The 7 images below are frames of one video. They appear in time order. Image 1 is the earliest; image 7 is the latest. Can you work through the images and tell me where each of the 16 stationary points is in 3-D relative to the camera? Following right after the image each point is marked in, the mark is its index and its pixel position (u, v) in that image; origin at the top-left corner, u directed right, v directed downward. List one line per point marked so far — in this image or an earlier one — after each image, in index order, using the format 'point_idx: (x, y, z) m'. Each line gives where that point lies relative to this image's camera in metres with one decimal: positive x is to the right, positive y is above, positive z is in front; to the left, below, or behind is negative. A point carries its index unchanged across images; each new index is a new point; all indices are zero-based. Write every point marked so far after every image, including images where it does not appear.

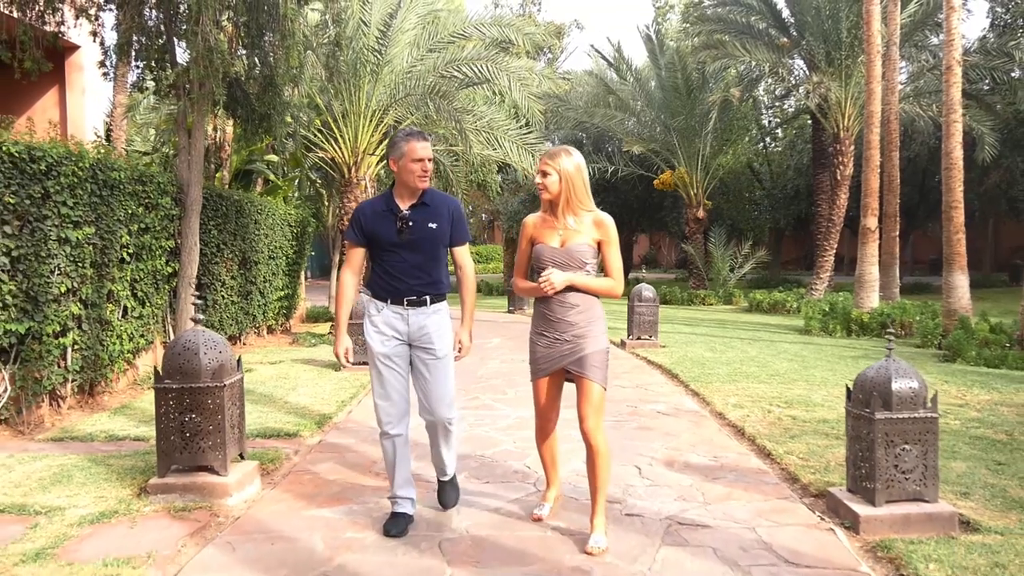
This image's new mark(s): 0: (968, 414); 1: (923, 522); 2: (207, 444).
0: (+3.0, -0.8, +5.9) m
1: (+1.6, -0.9, +3.4) m
2: (-1.4, -0.7, +4.0) m
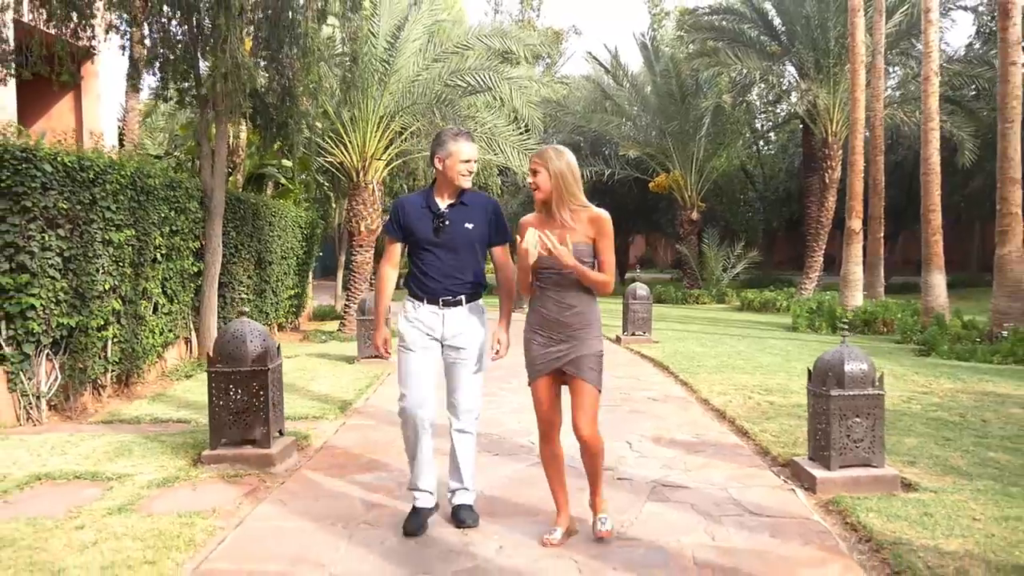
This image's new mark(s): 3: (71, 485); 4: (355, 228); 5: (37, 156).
0: (+3.1, -0.8, +6.5) m
1: (+1.6, -0.9, +4.0) m
2: (-1.3, -0.7, +4.6) m
3: (-2.1, -0.9, +4.2) m
4: (-2.3, +0.9, +13.0) m
5: (-3.1, +0.9, +5.9) m
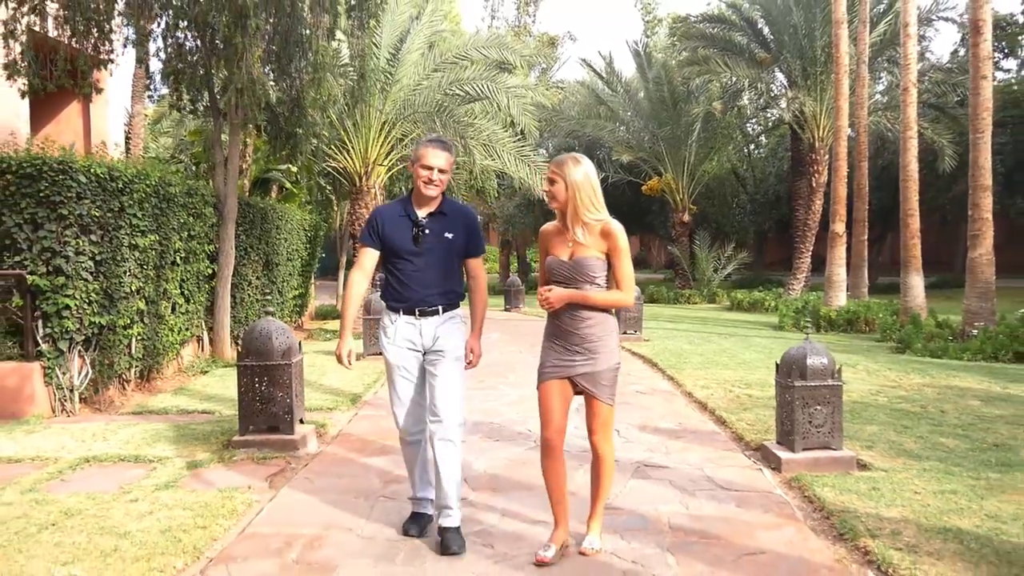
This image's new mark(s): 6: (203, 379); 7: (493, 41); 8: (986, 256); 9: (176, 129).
0: (+3.0, -0.8, +7.0) m
1: (+1.6, -0.9, +4.5) m
2: (-1.3, -0.7, +5.1) m
3: (-2.1, -0.9, +4.7) m
4: (-2.3, +0.9, +13.5) m
5: (-3.1, +0.9, +6.4) m
6: (-2.9, -0.9, +8.4) m
7: (-0.3, +3.5, +12.7) m
8: (+5.5, +0.4, +10.3) m
9: (-5.7, +2.7, +15.1) m
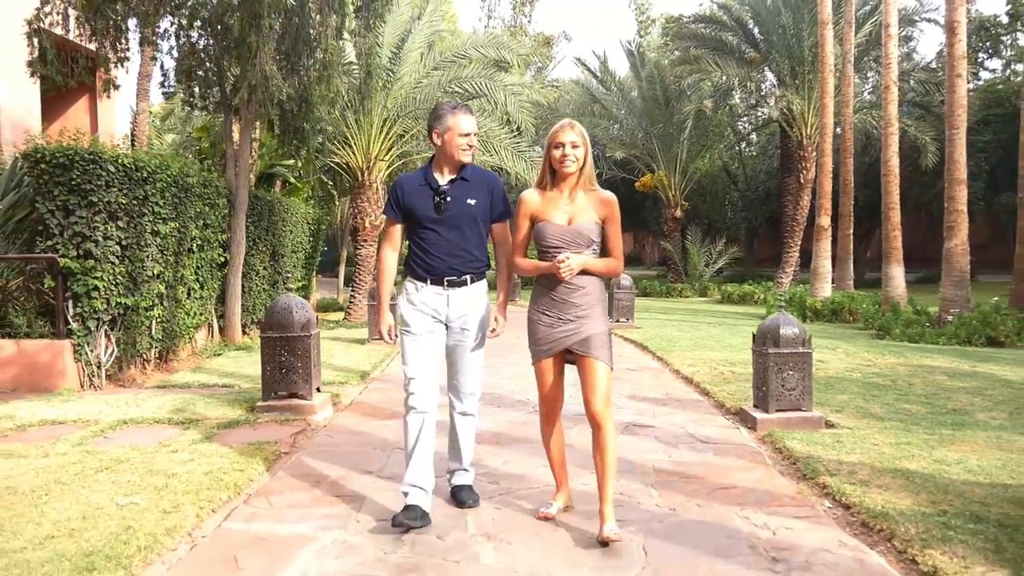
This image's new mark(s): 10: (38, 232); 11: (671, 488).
0: (+3.0, -0.7, +7.5) m
1: (+1.6, -0.8, +5.0) m
2: (-1.3, -0.6, +5.6) m
3: (-2.1, -0.8, +5.2) m
4: (-2.4, +1.0, +14.0) m
5: (-3.1, +1.0, +6.8) m
6: (-2.9, -0.7, +8.8) m
7: (-0.3, +3.7, +13.2) m
8: (+5.4, +0.5, +10.8) m
9: (-5.8, +2.8, +15.5) m
10: (-3.7, +0.4, +6.9) m
11: (+0.7, -0.8, +3.8) m
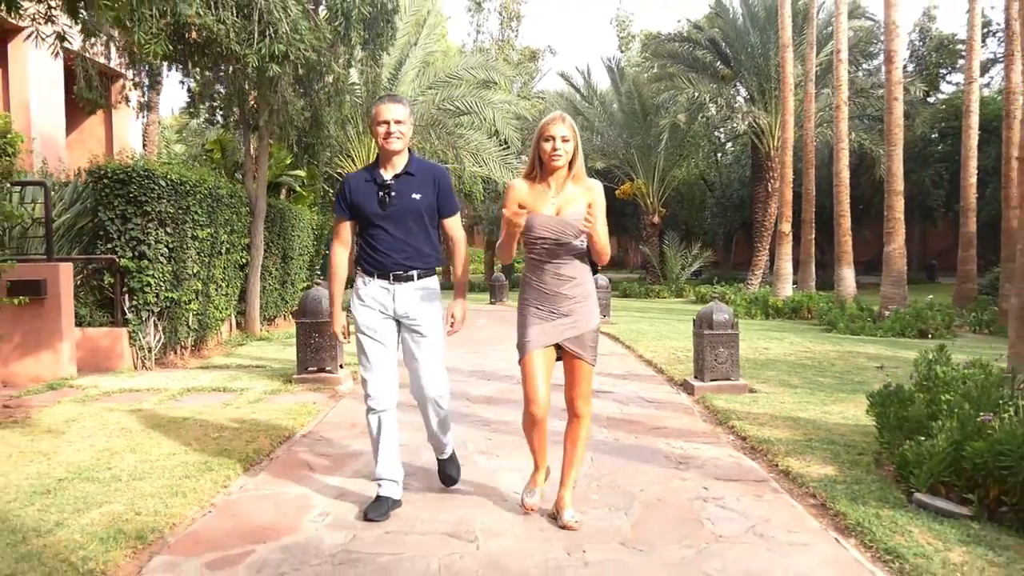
0: (+2.9, -0.7, +8.8) m
1: (+1.5, -0.7, +6.3) m
2: (-1.4, -0.5, +6.8) m
3: (-2.2, -0.8, +6.4) m
4: (-2.6, +1.0, +15.2) m
5: (-3.2, +1.0, +8.1) m
6: (-3.0, -0.7, +10.1) m
7: (-0.5, +3.7, +14.5) m
8: (+5.3, +0.5, +12.2) m
9: (-6.0, +2.8, +16.7) m
10: (-3.8, +0.5, +8.1) m
11: (+0.6, -0.8, +5.1) m
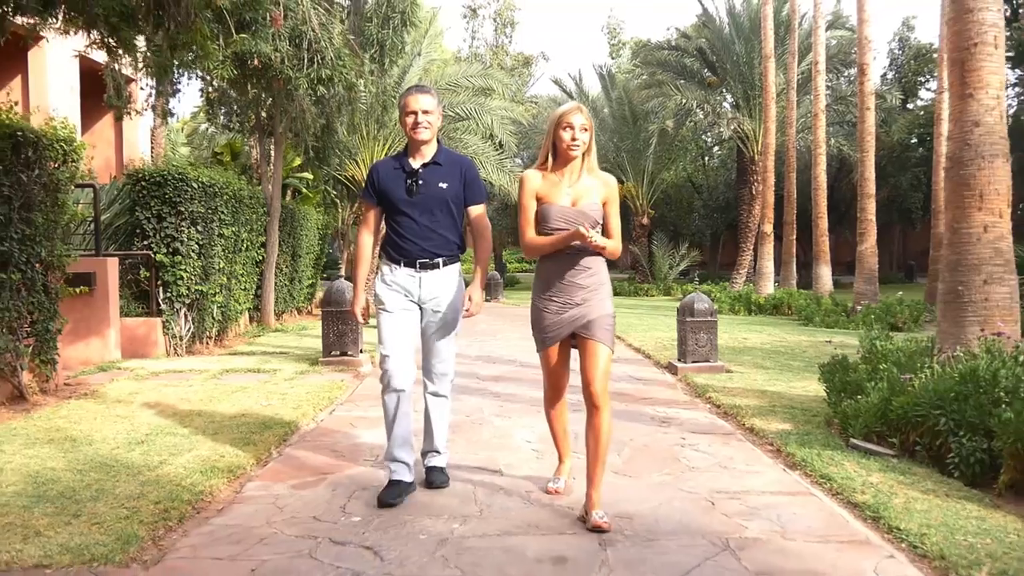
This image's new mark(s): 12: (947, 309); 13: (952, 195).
0: (+2.9, -0.6, +9.7) m
1: (+1.6, -0.6, +7.1) m
2: (-1.4, -0.4, +7.6) m
3: (-2.1, -0.7, +7.2) m
4: (-2.6, +1.1, +16.0) m
5: (-3.2, +1.1, +8.8) m
6: (-3.1, -0.6, +10.8) m
7: (-0.6, +3.7, +15.3) m
8: (+5.2, +0.6, +13.0) m
9: (-6.1, +2.9, +17.5) m
10: (-3.8, +0.6, +8.9) m
11: (+0.7, -0.7, +5.9) m
12: (+2.5, -0.1, +5.2) m
13: (+2.6, +0.5, +5.2) m
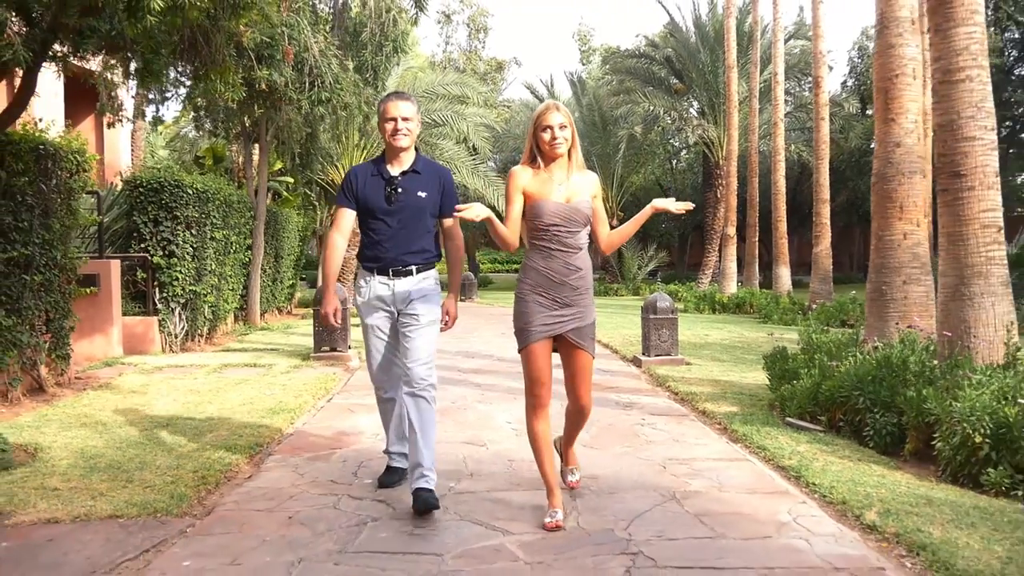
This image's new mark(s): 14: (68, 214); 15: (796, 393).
0: (+2.6, -0.6, +10.4) m
1: (+1.4, -0.6, +7.8) m
2: (-1.6, -0.4, +8.2) m
3: (-2.3, -0.7, +7.8) m
4: (-3.1, +1.1, +16.5) m
5: (-3.5, +1.1, +9.4) m
6: (-3.4, -0.6, +11.4) m
7: (-1.0, +3.7, +15.9) m
8: (+4.8, +0.6, +13.8) m
9: (-6.6, +2.9, +17.9) m
10: (-4.0, +0.5, +9.4) m
11: (+0.5, -0.7, +6.5) m
12: (+2.4, -0.1, +5.9) m
13: (+2.5, +0.5, +6.0) m
14: (-3.4, +0.6, +6.9) m
15: (+1.6, -0.6, +5.0) m
